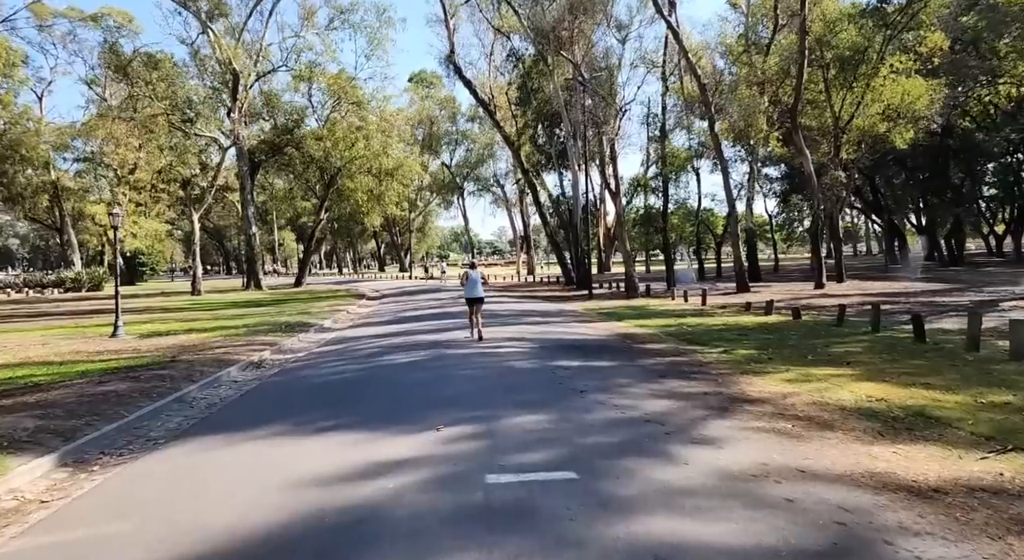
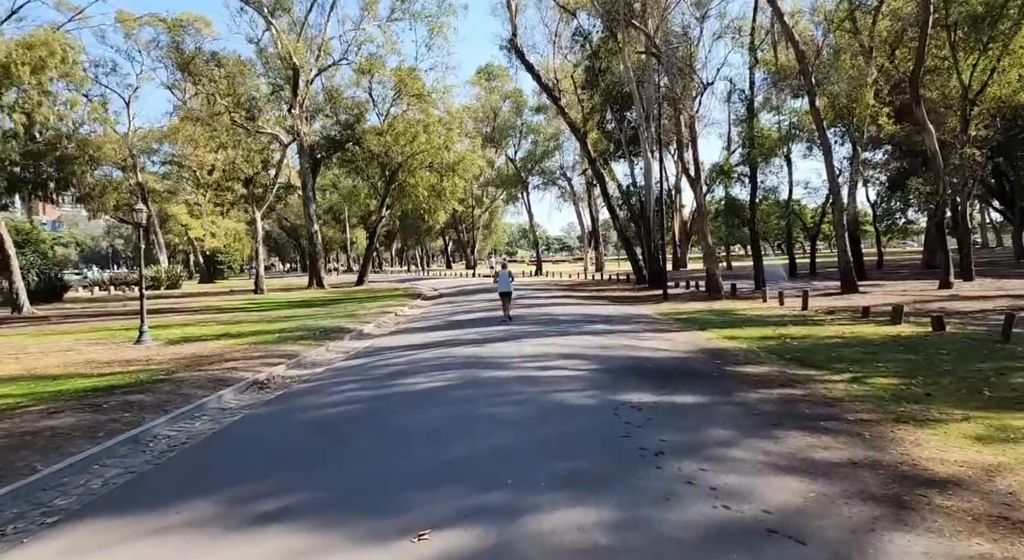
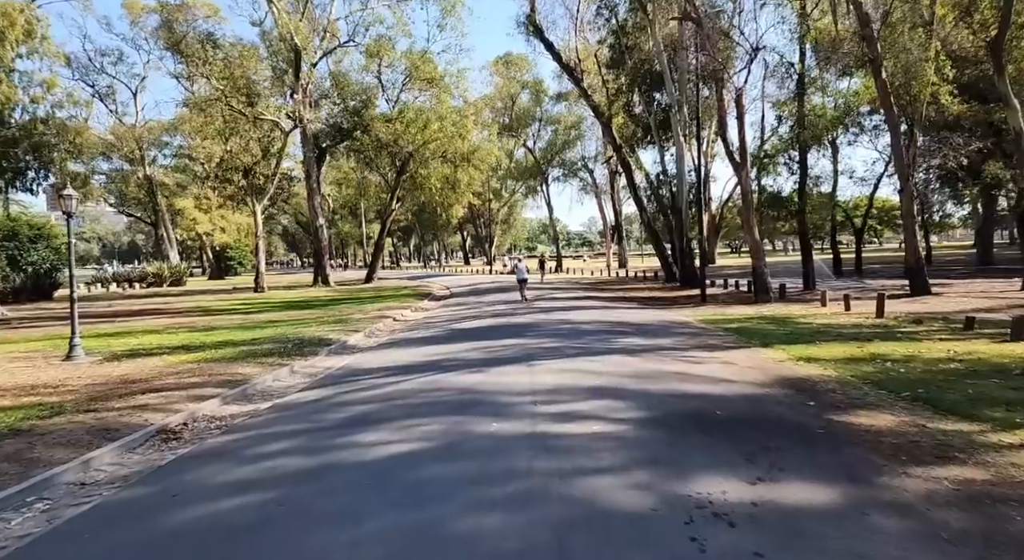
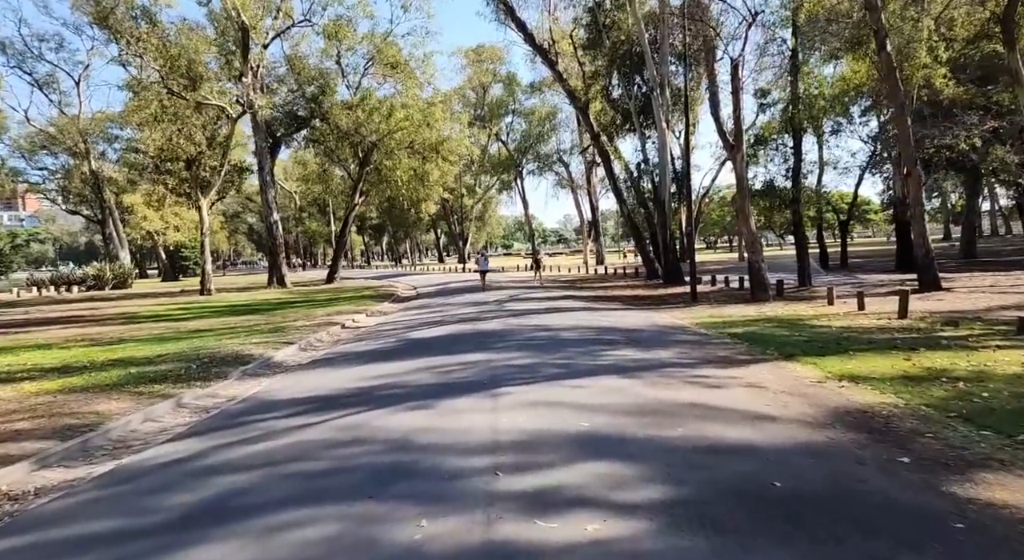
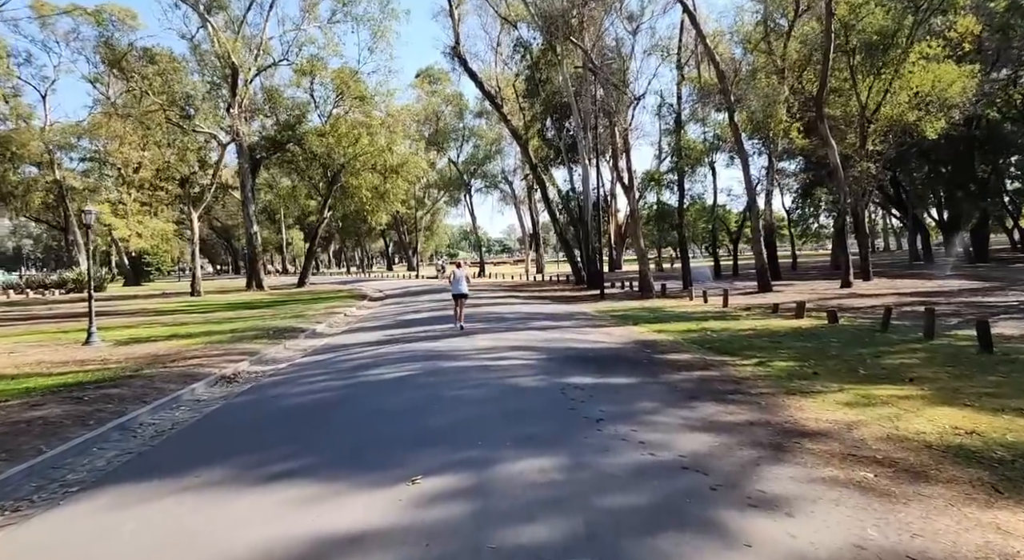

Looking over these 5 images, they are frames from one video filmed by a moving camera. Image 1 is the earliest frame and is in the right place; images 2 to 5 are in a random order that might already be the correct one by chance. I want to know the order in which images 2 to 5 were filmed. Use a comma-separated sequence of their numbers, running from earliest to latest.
5, 2, 3, 4
